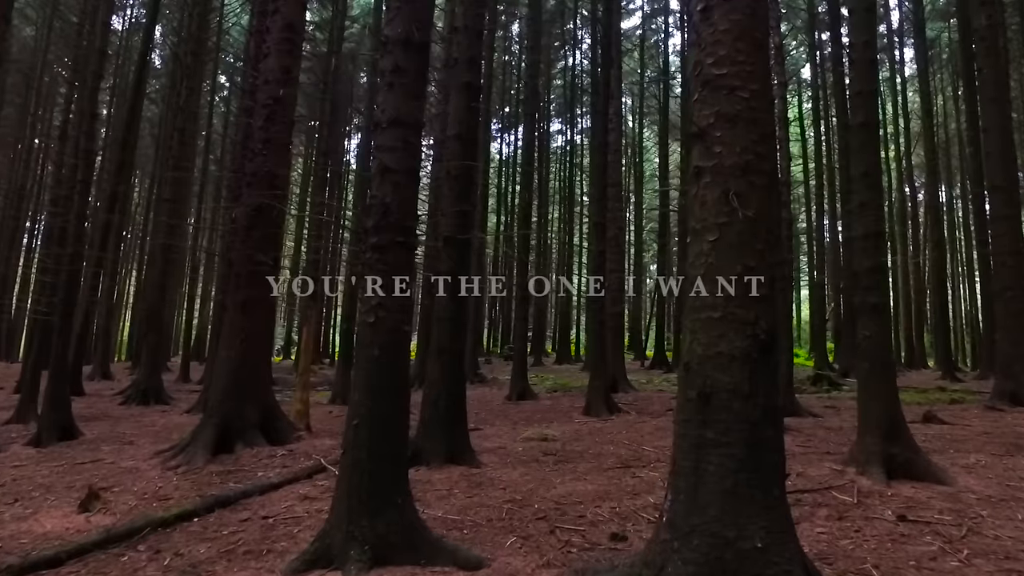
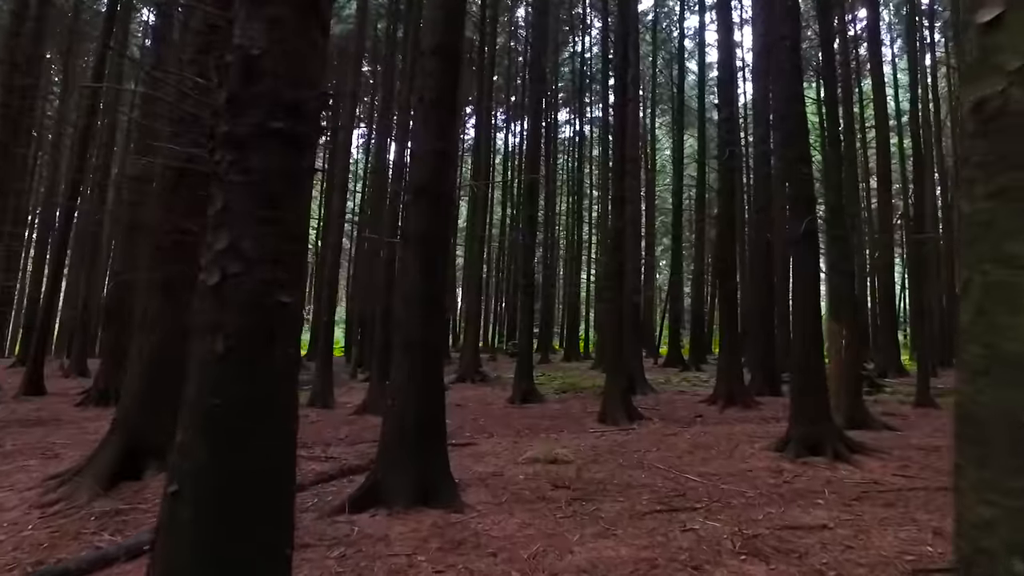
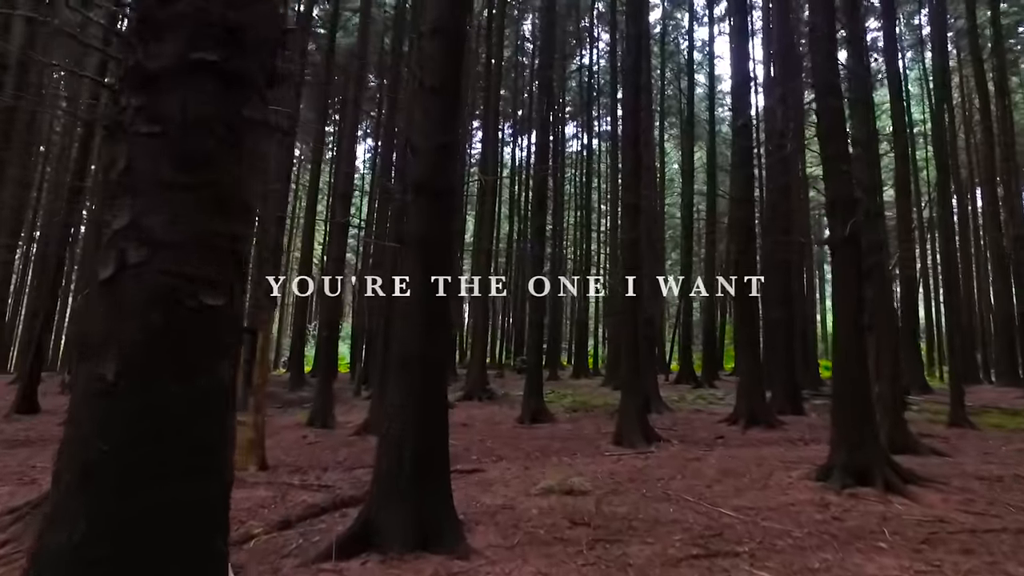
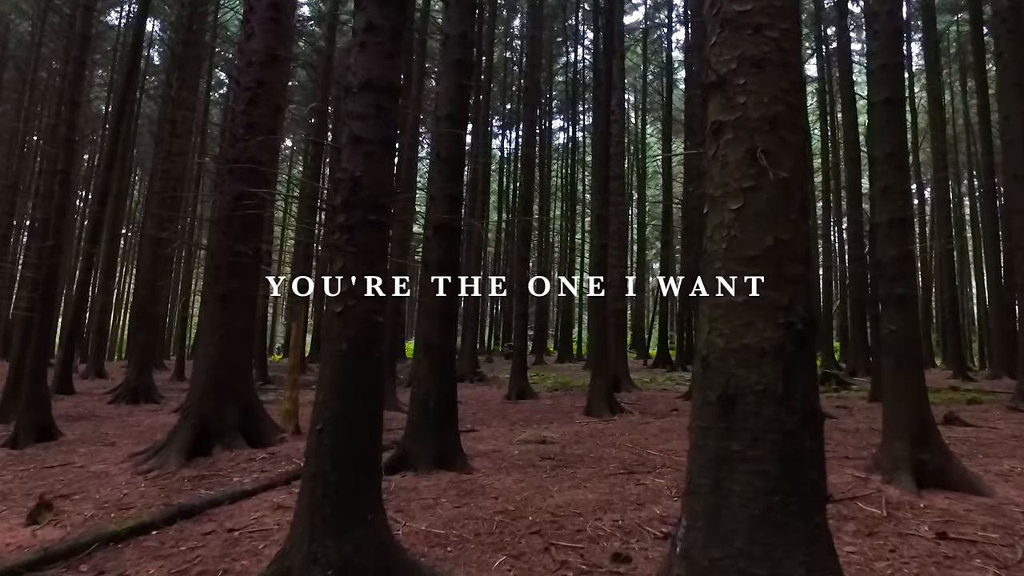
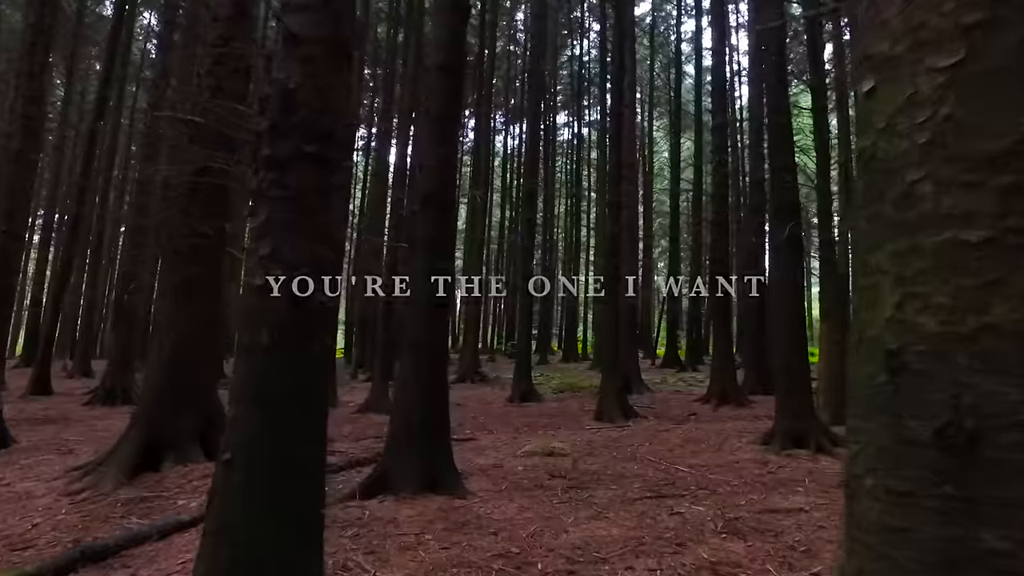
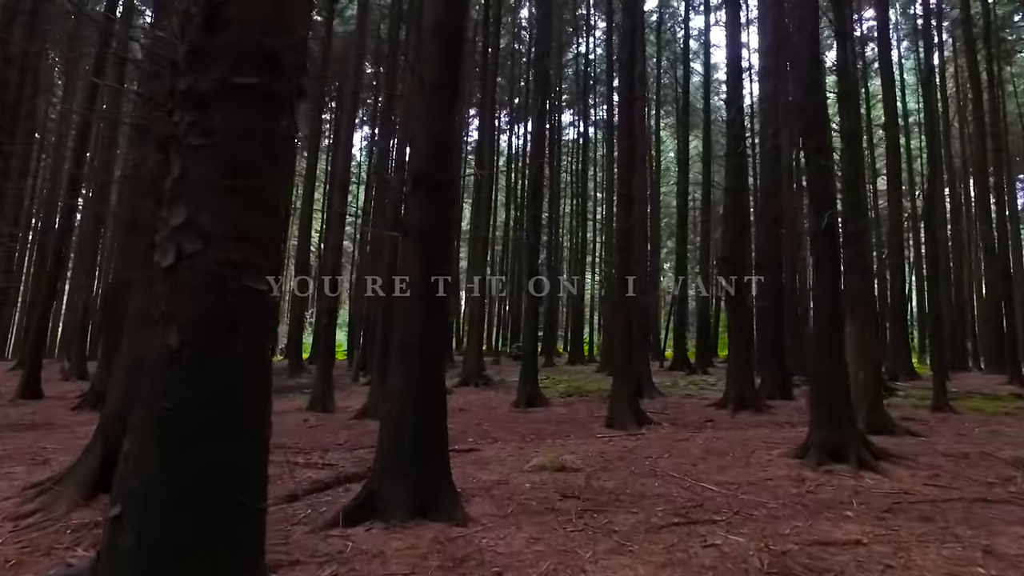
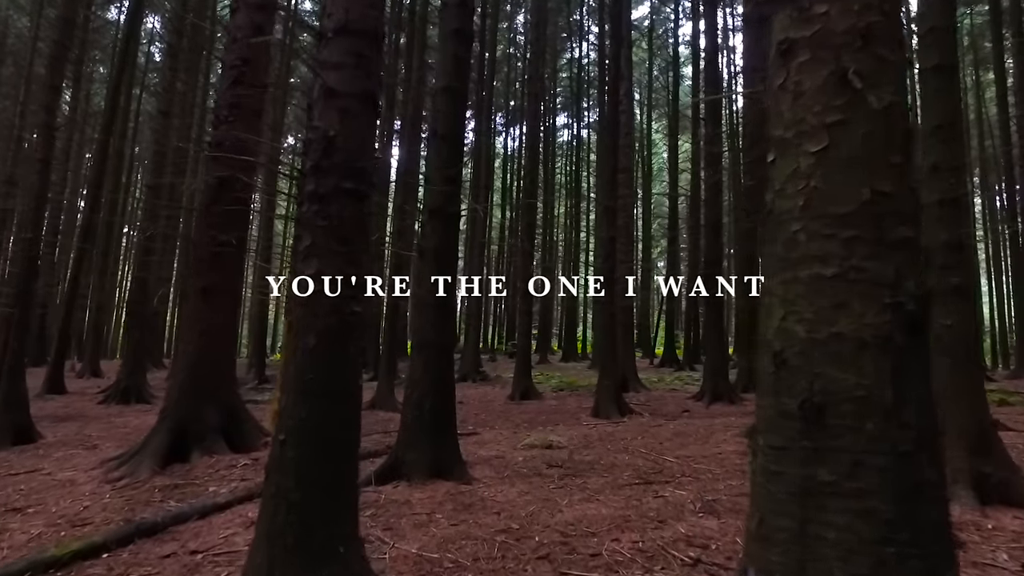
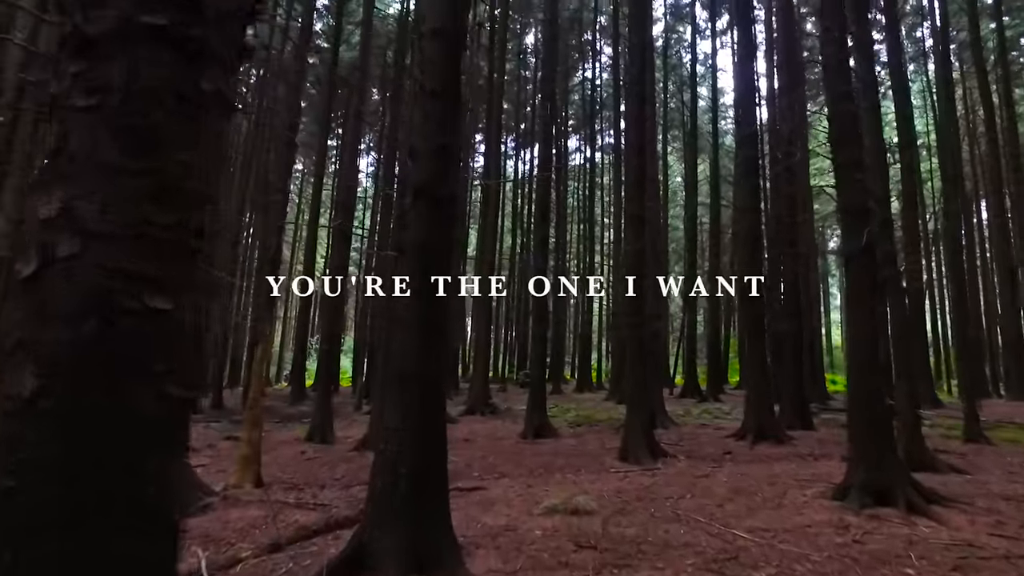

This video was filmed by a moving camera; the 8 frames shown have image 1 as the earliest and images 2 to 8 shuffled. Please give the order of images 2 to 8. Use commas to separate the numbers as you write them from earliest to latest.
4, 7, 5, 2, 6, 3, 8
